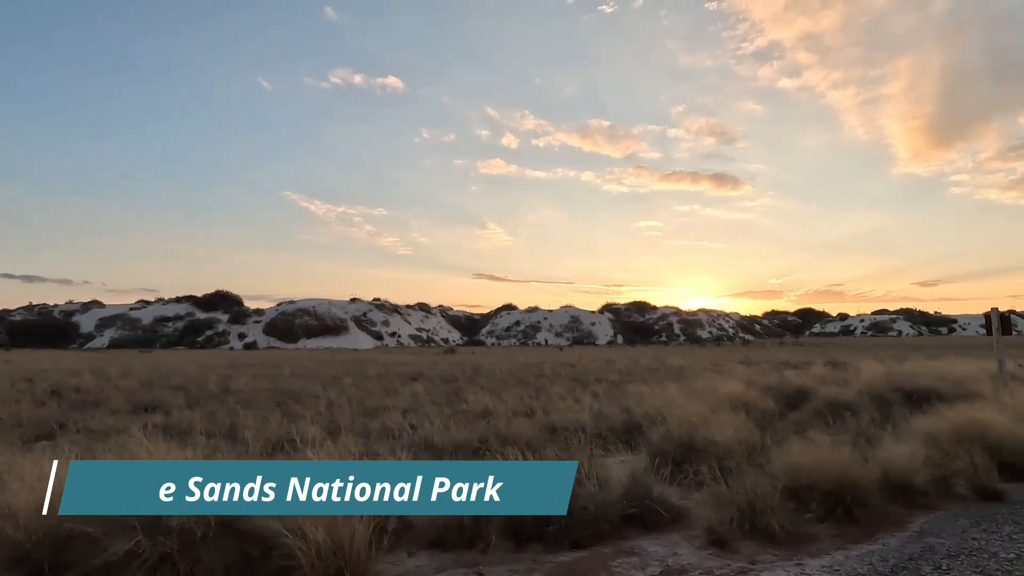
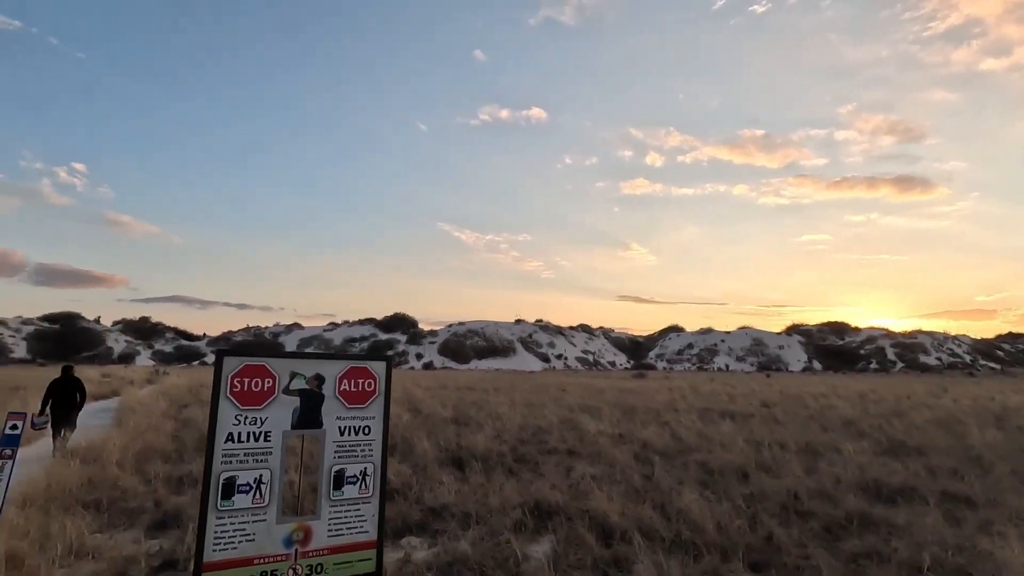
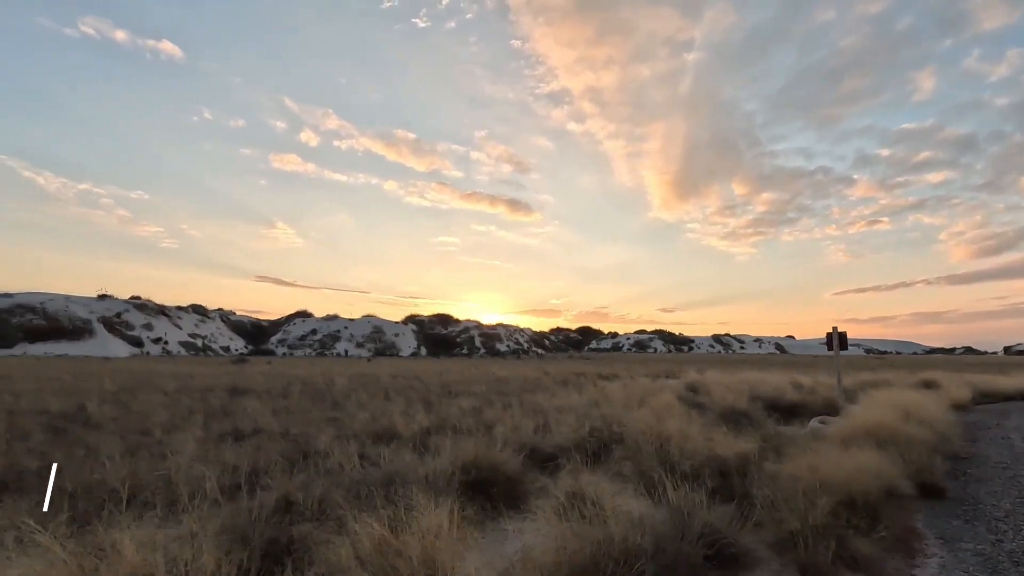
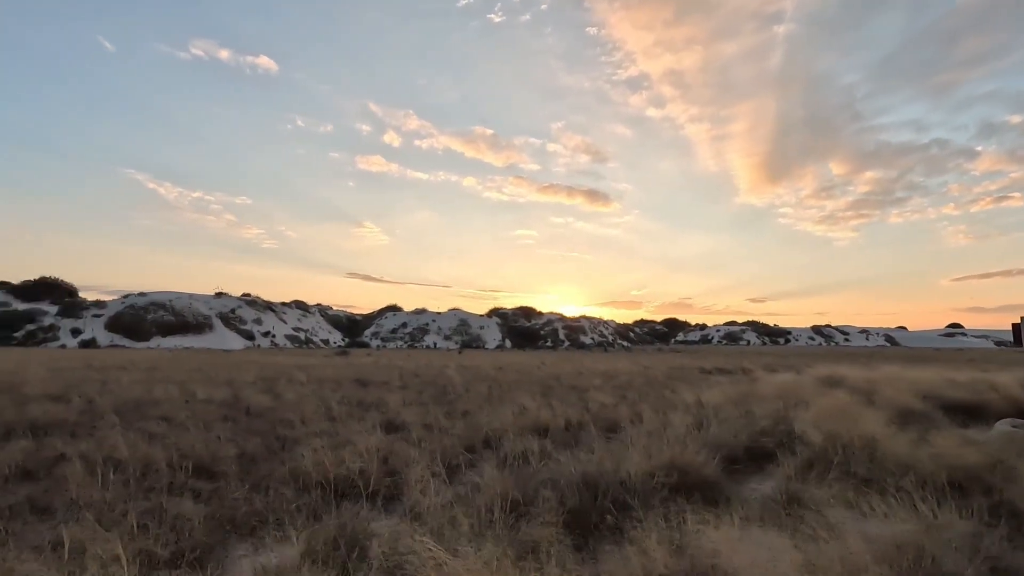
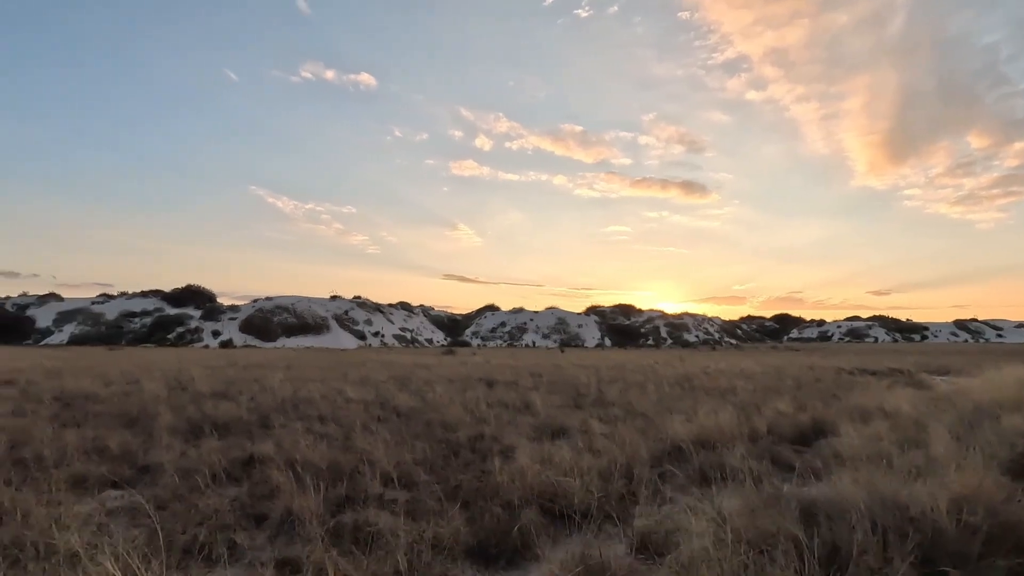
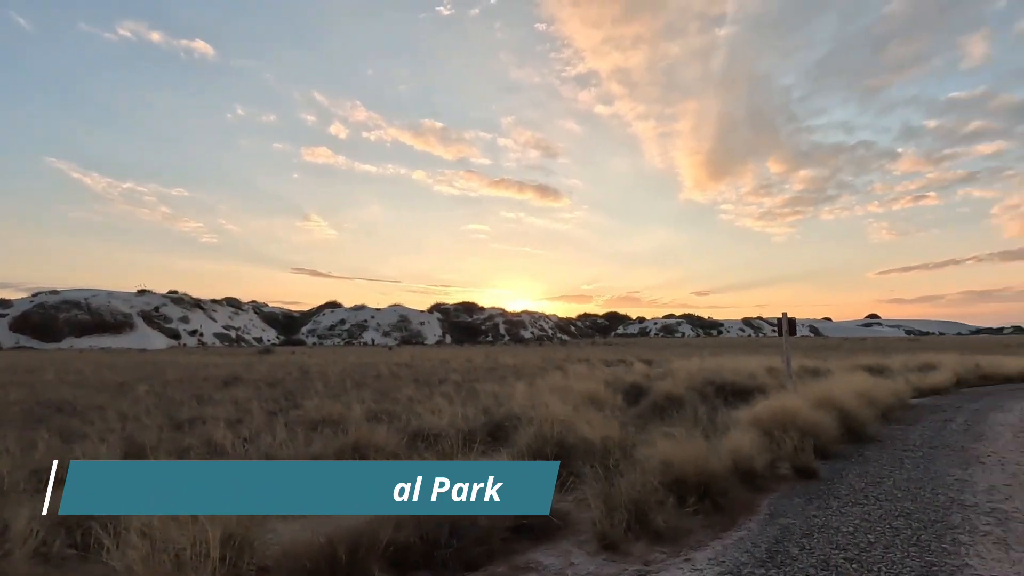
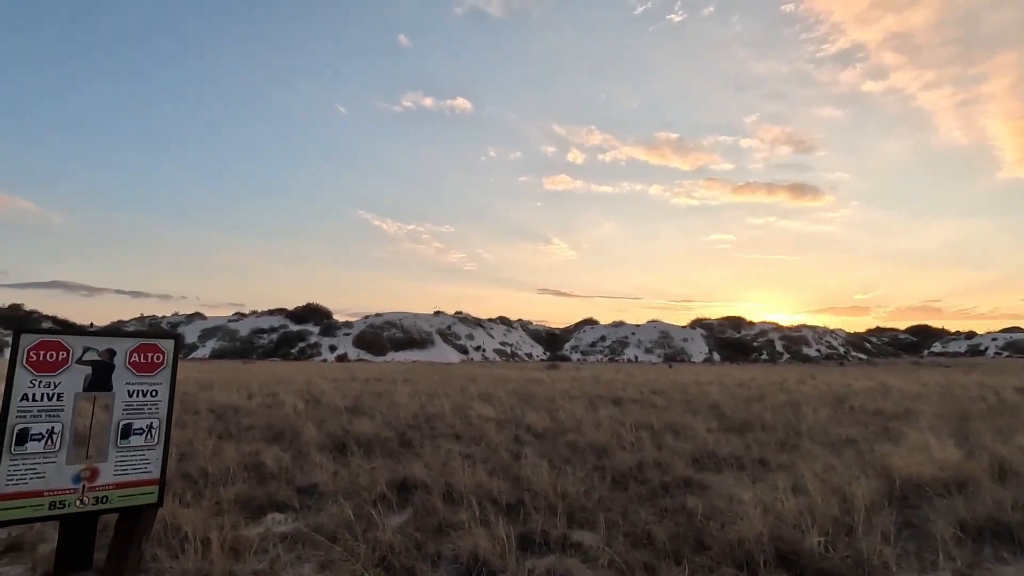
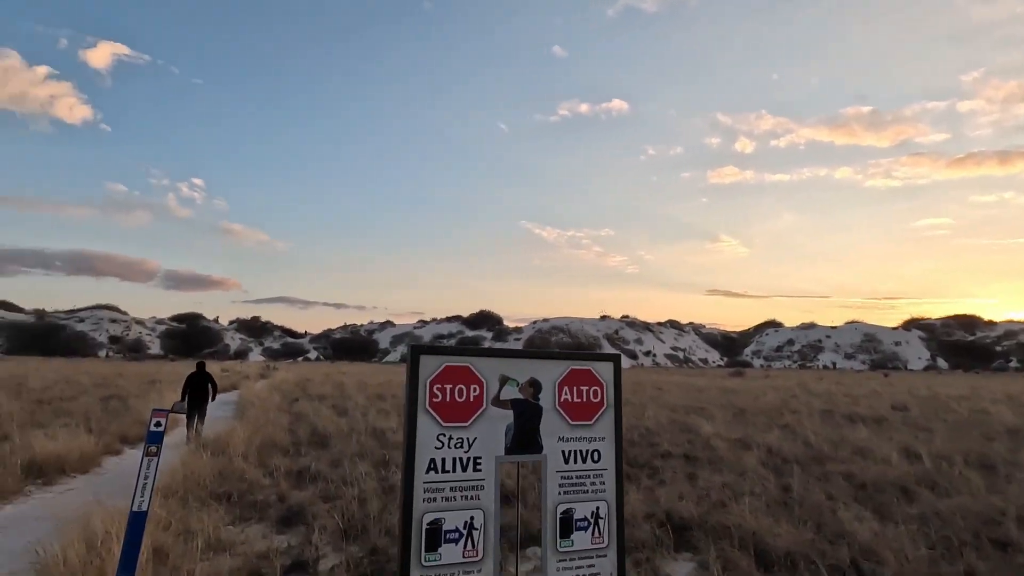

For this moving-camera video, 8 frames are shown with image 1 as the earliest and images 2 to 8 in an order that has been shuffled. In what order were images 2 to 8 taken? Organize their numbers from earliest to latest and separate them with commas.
6, 3, 4, 5, 7, 2, 8
